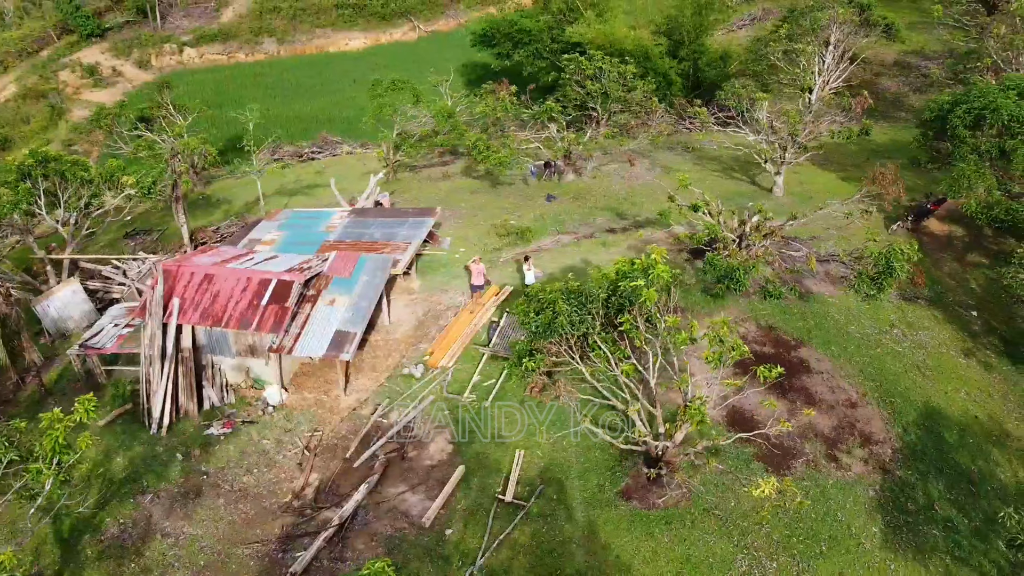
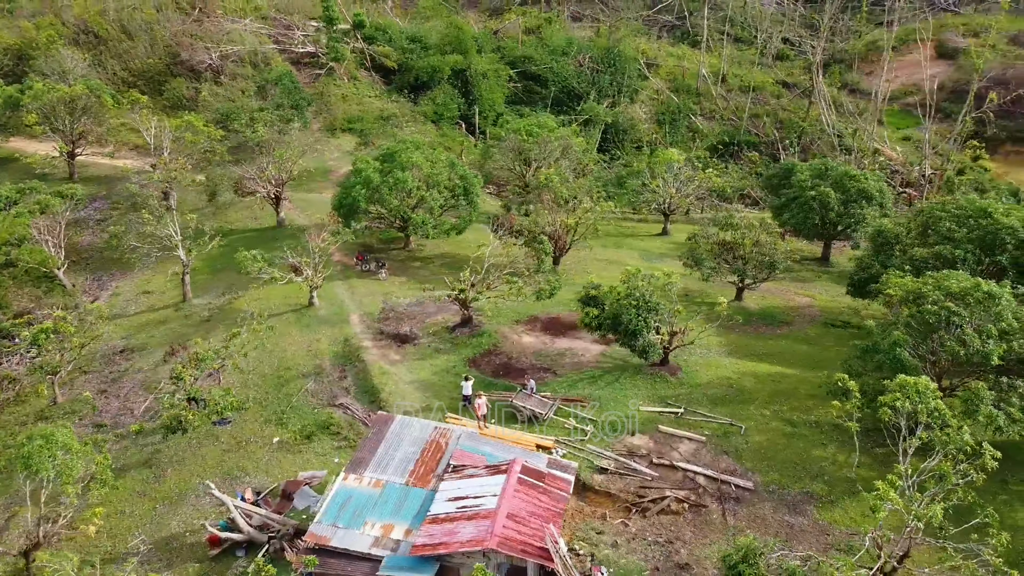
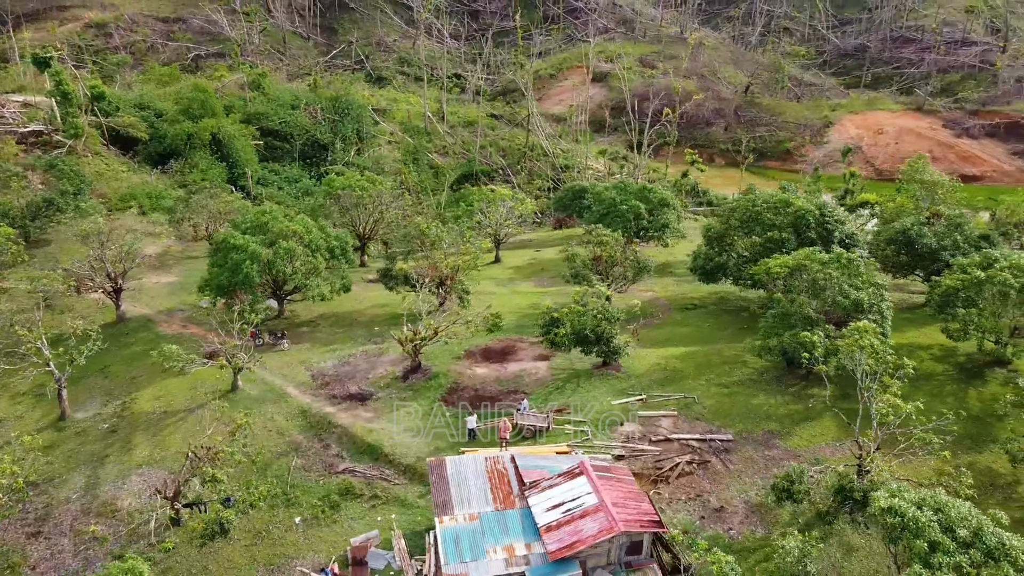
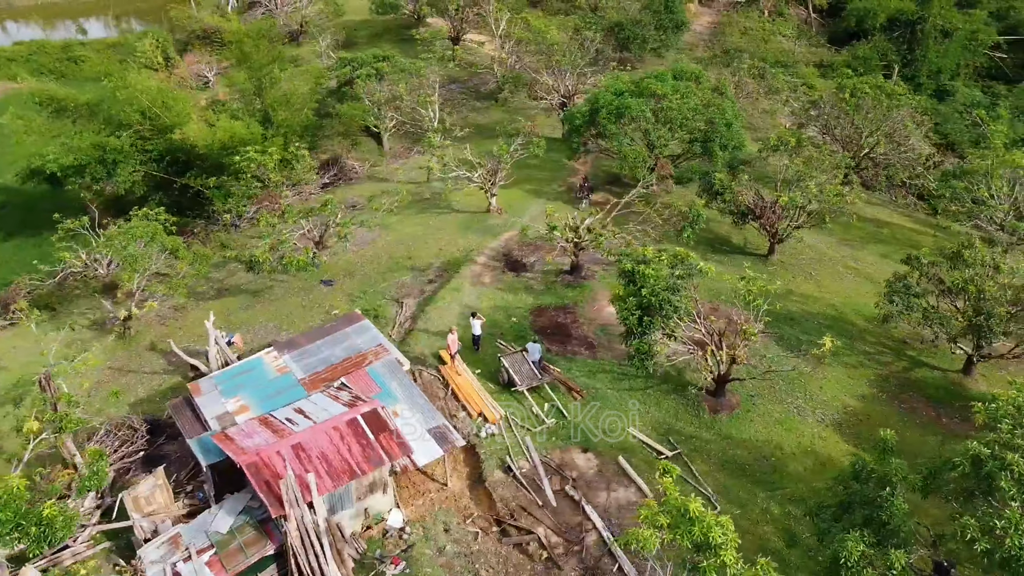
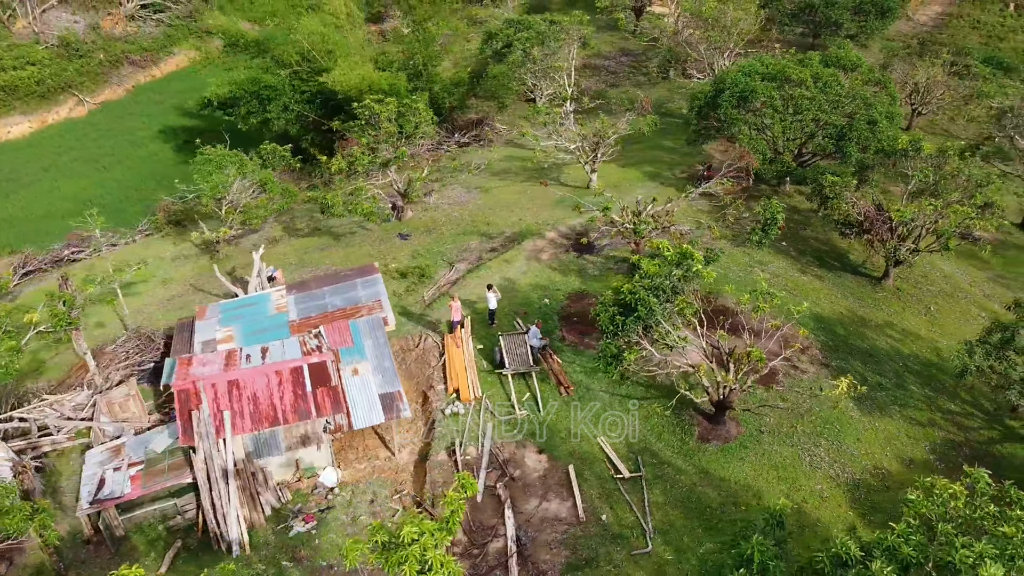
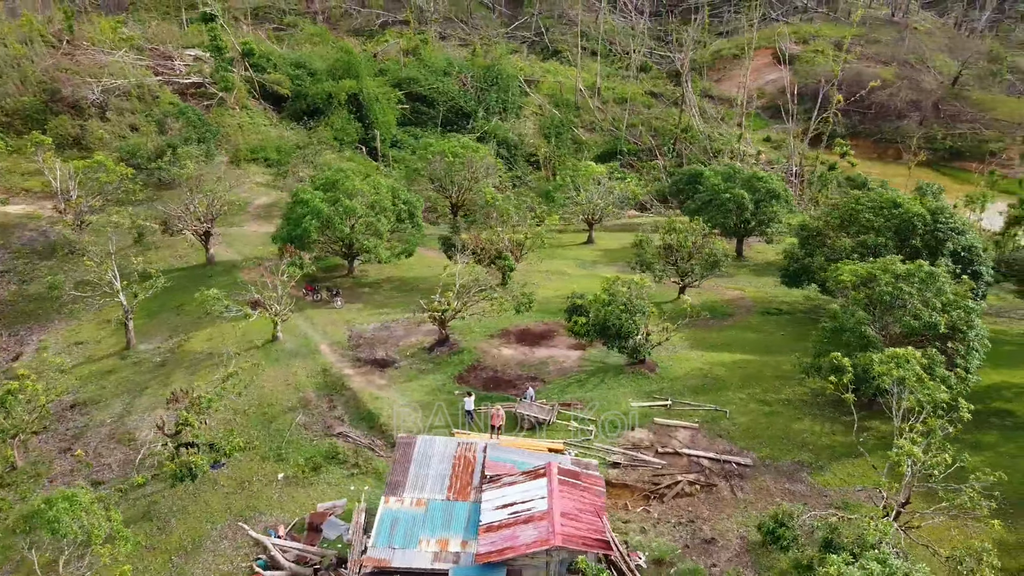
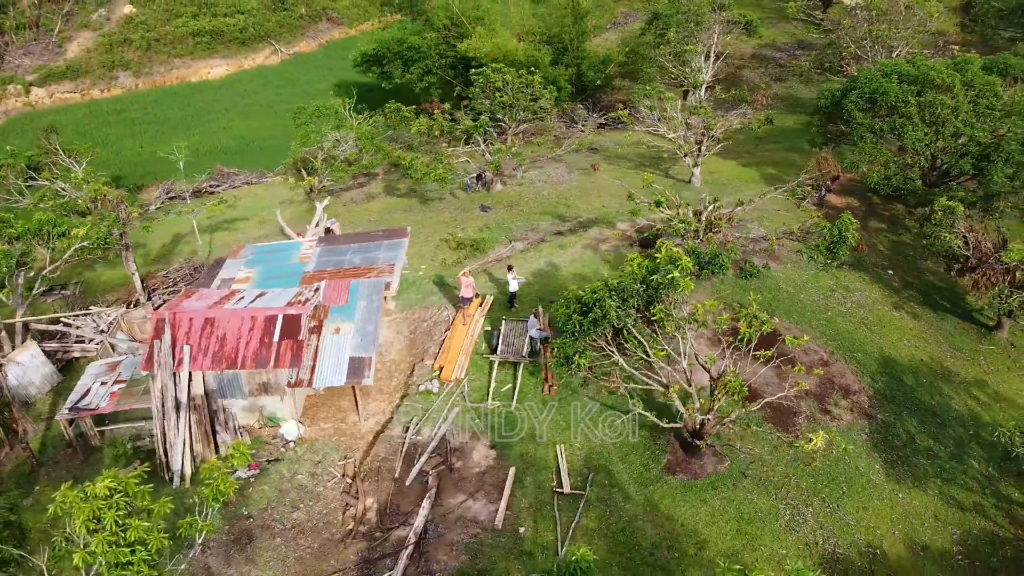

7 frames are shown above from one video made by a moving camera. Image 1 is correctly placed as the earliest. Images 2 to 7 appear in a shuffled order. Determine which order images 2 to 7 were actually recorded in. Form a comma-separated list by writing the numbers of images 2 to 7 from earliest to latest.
7, 5, 4, 2, 6, 3
